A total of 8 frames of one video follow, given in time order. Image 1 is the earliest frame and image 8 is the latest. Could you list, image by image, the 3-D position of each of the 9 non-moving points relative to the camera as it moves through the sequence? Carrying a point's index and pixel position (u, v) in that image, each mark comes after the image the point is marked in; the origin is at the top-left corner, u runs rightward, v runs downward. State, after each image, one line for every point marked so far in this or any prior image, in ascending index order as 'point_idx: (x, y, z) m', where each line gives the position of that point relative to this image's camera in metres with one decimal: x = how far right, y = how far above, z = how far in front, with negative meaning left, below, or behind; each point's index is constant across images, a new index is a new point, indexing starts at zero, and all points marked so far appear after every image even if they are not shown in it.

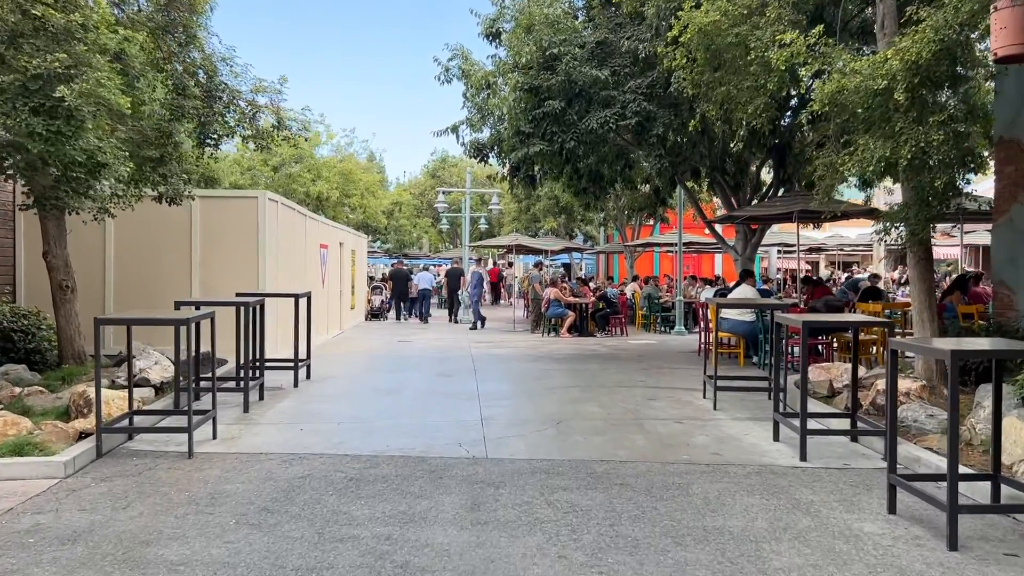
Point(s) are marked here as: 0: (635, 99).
0: (+1.8, +2.7, +12.2) m
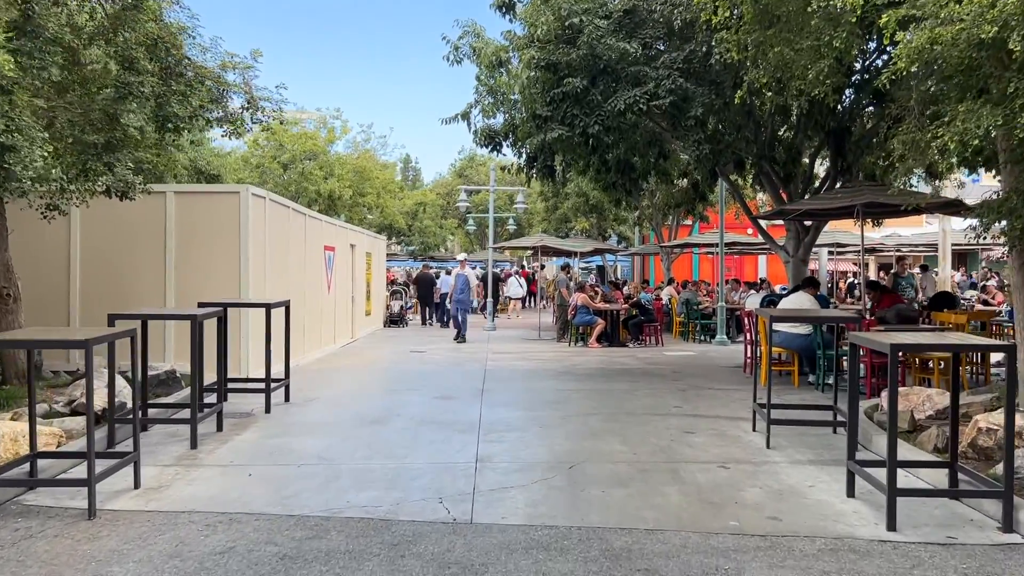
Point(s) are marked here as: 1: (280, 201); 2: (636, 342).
0: (+1.9, +2.6, +10.5) m
1: (-3.3, +1.2, +12.1) m
2: (+2.5, -1.1, +17.2) m
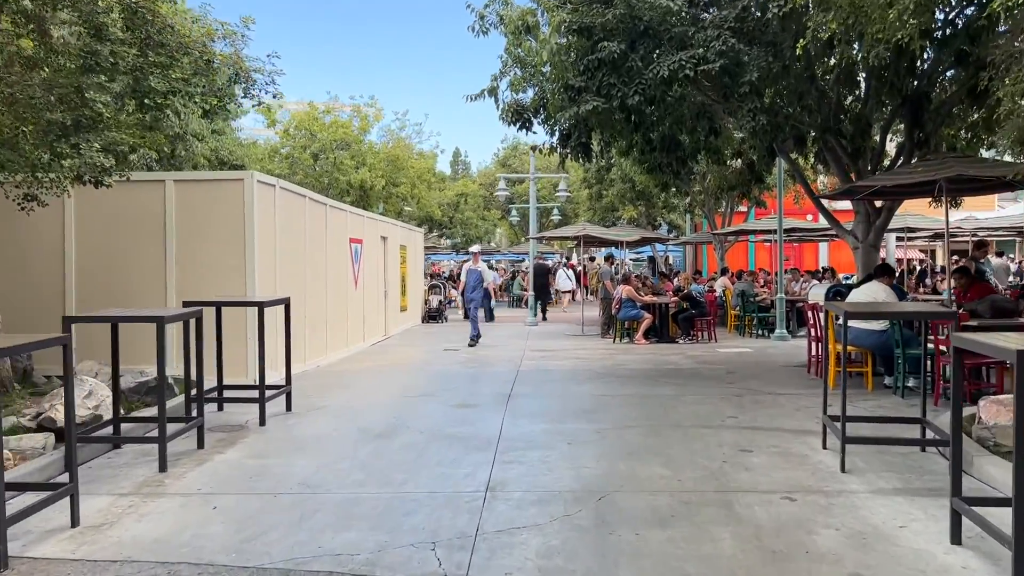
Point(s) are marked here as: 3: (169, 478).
0: (+2.2, +2.7, +9.2) m
1: (-2.9, +1.3, +11.2) m
2: (+3.3, -0.9, +15.9) m
3: (-2.4, -1.3, +5.9) m
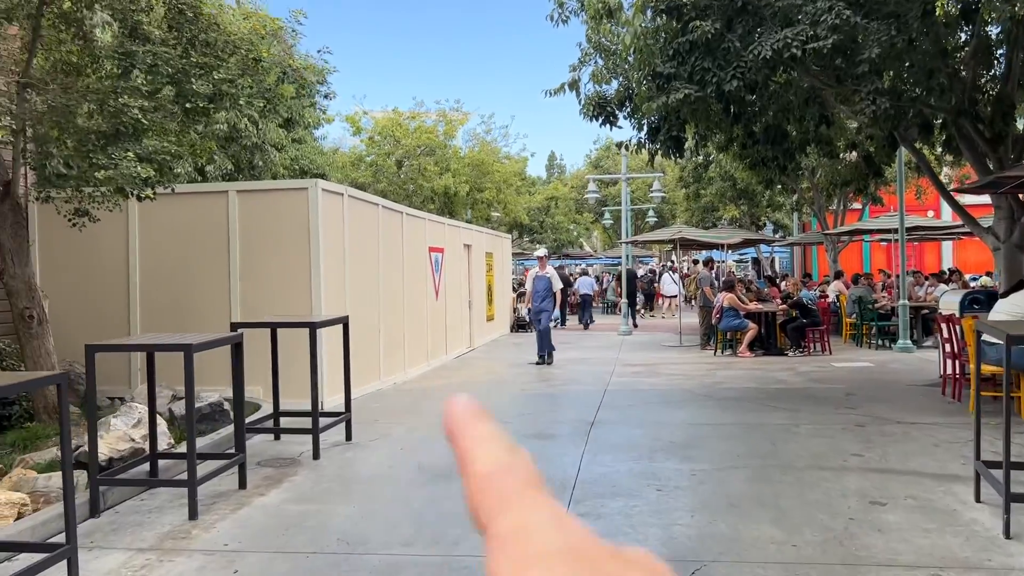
0: (+3.0, +2.6, +8.0) m
1: (-1.8, +1.1, +10.5) m
2: (+4.8, -1.1, +14.5) m
3: (-1.9, -1.5, +5.2) m
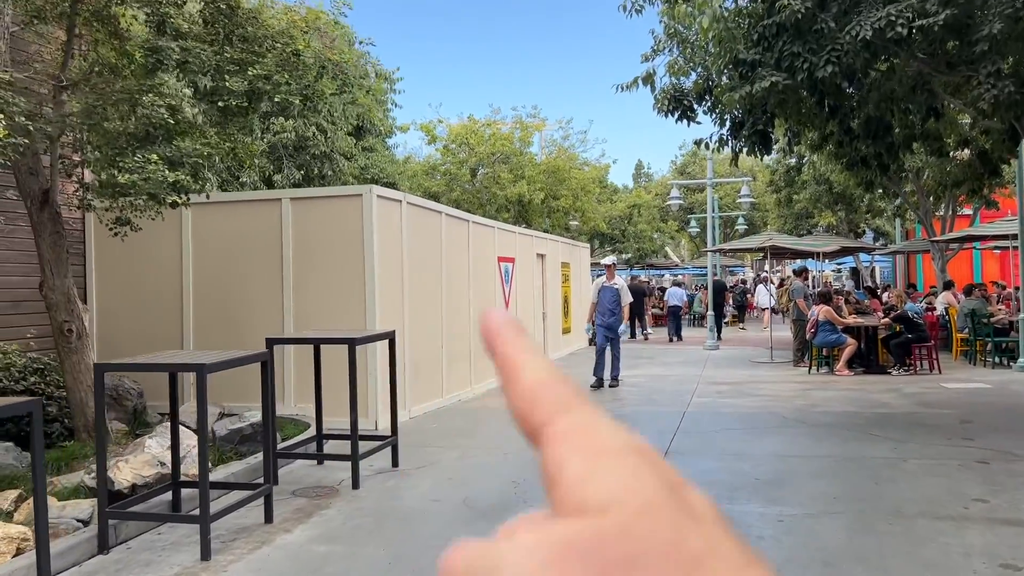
0: (+3.5, +2.5, +7.0) m
1: (-1.0, +1.0, +10.0) m
2: (+6.0, -1.2, +13.2) m
3: (-1.7, -1.5, +4.7) m
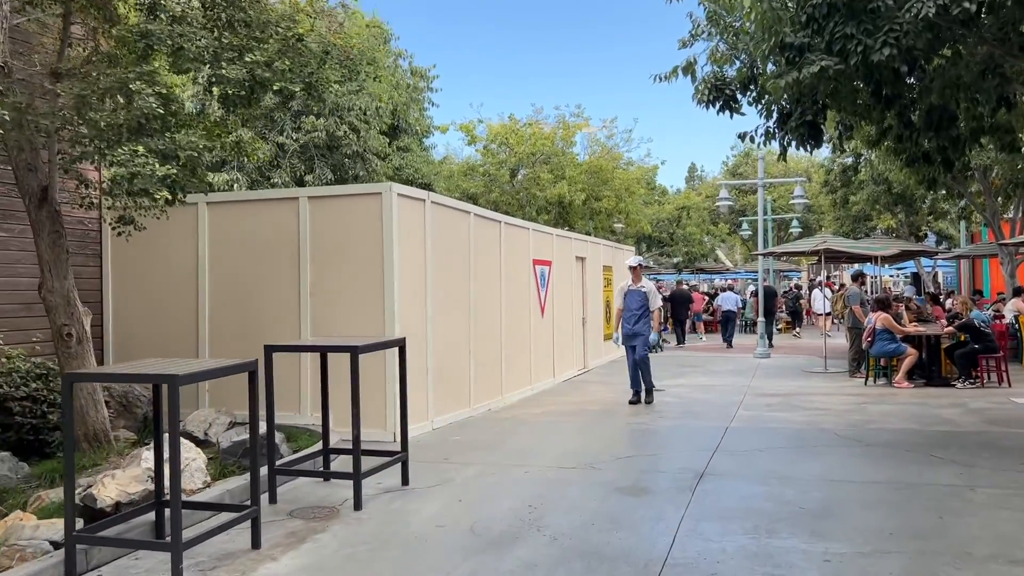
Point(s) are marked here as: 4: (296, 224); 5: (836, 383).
0: (+3.7, +2.5, +6.2) m
1: (-0.7, +0.9, +9.5) m
2: (+6.5, -1.3, +12.3) m
3: (-1.6, -1.6, +4.2) m
4: (-2.2, +0.6, +8.6) m
5: (+4.9, -1.4, +13.0) m
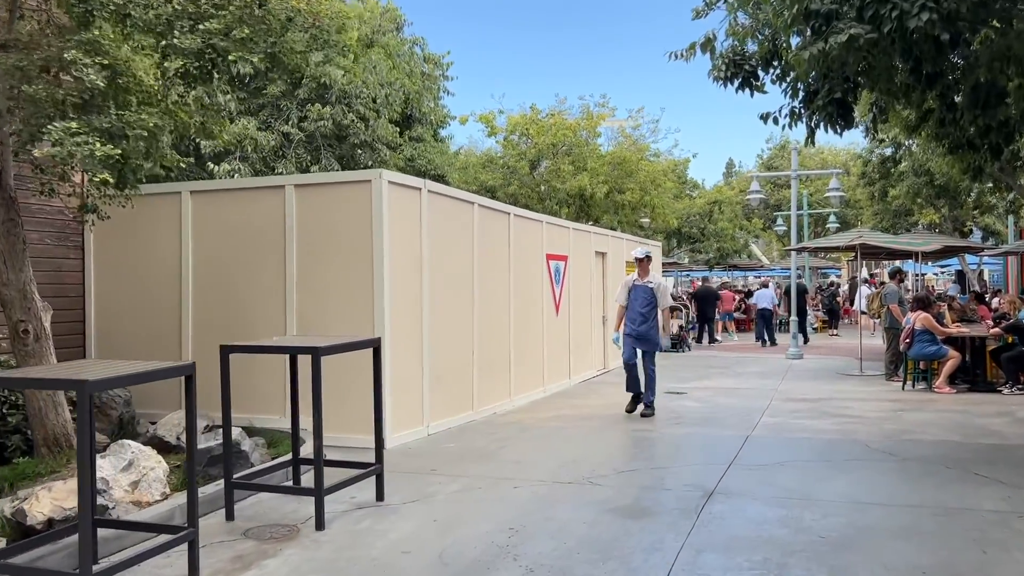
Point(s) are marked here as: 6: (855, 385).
0: (+3.6, +2.5, +5.4) m
1: (-0.6, +1.0, +8.9) m
2: (+6.7, -1.3, +11.4) m
3: (-1.8, -1.5, +3.6) m
4: (-2.2, +0.7, +8.0) m
5: (+5.1, -1.4, +12.1) m
6: (+5.0, -1.4, +12.4) m
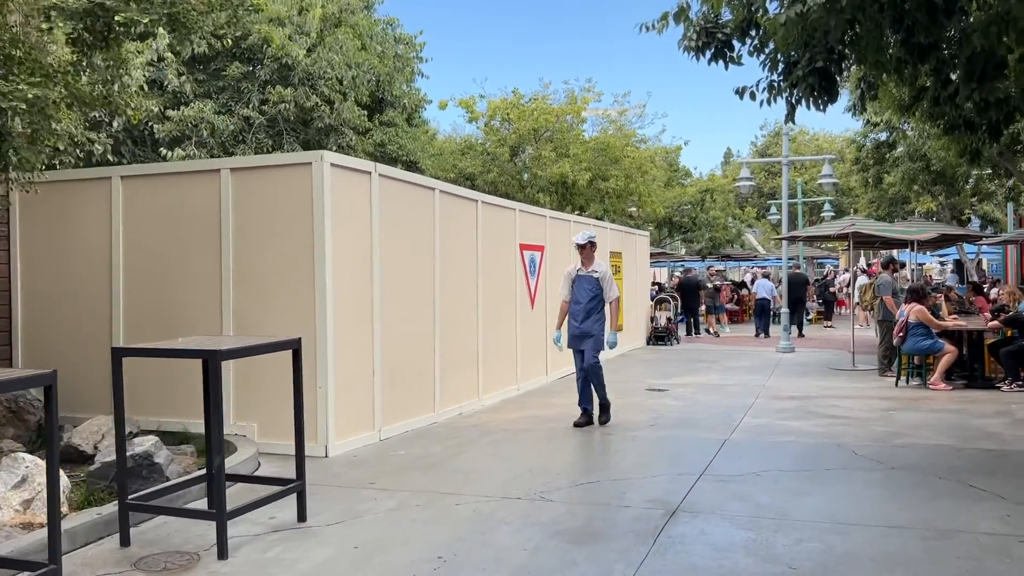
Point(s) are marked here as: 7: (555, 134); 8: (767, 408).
0: (+3.2, +2.5, +4.7) m
1: (-1.0, +1.1, +8.2) m
2: (+6.3, -1.2, +10.7) m
3: (-2.2, -1.5, +3.0) m
4: (-2.5, +0.7, +7.3) m
5: (+4.7, -1.3, +11.5) m
6: (+4.6, -1.3, +11.8) m
7: (+0.9, +3.1, +17.3) m
8: (+2.9, -1.3, +9.6) m
